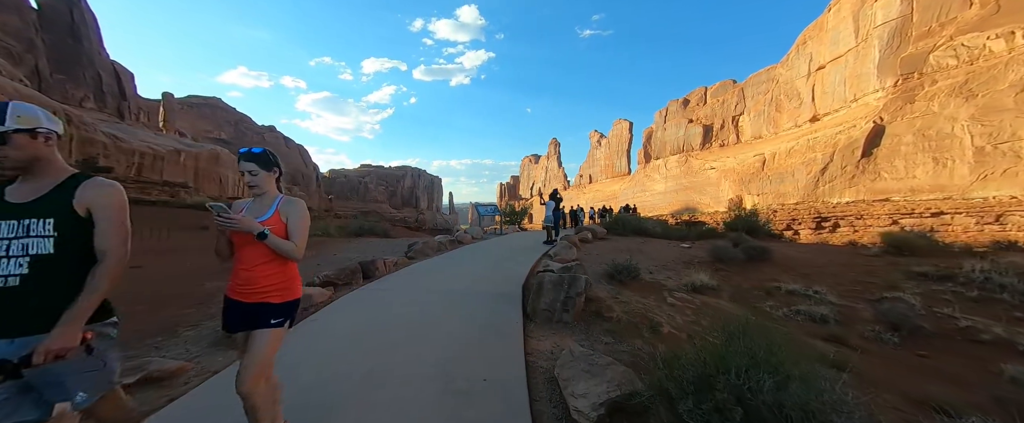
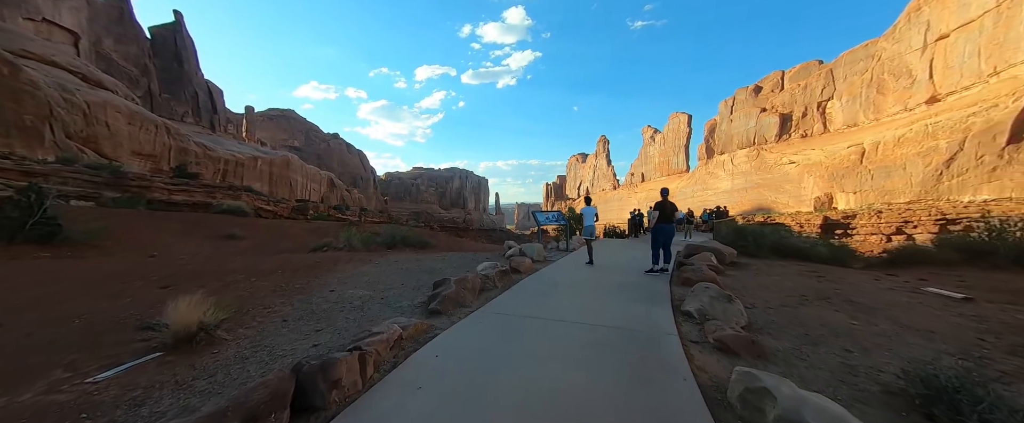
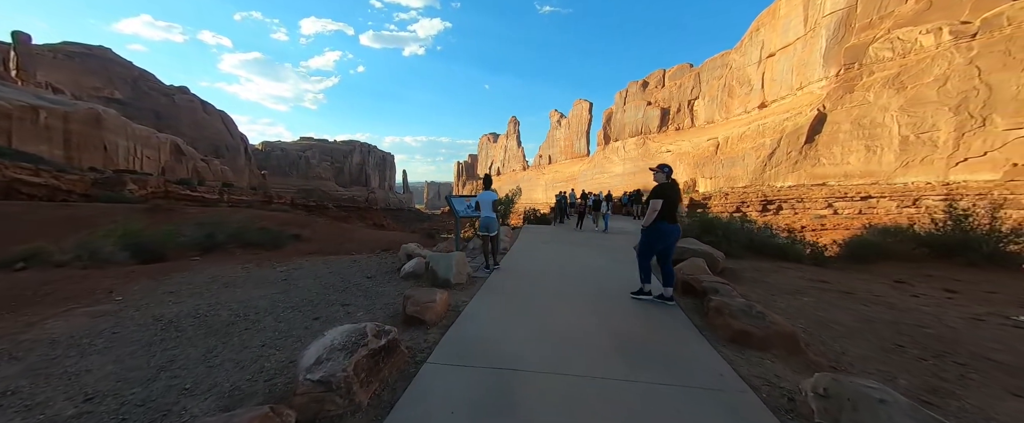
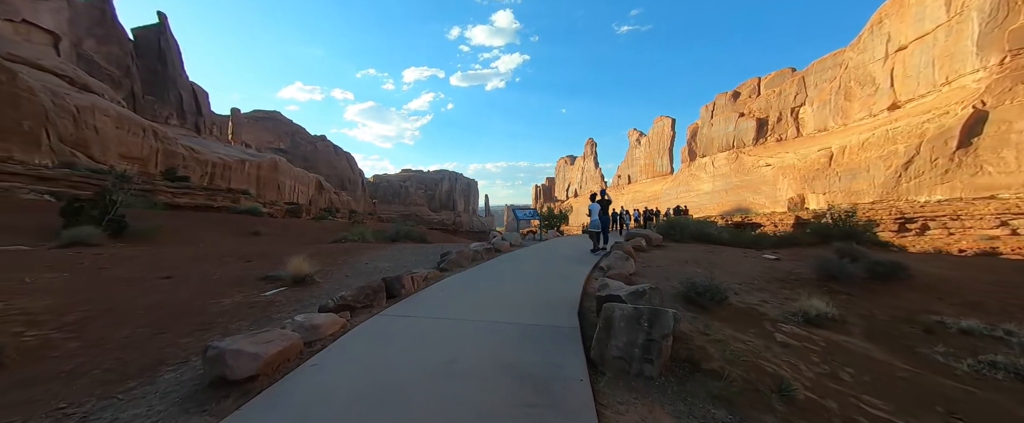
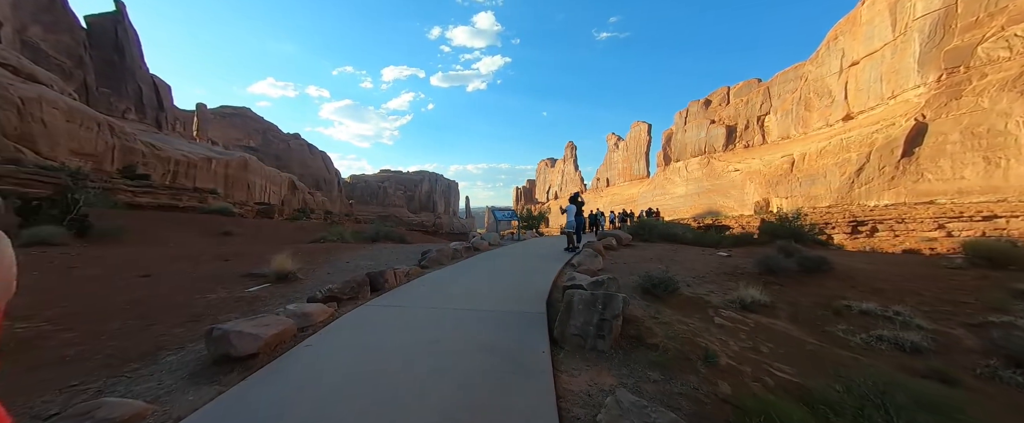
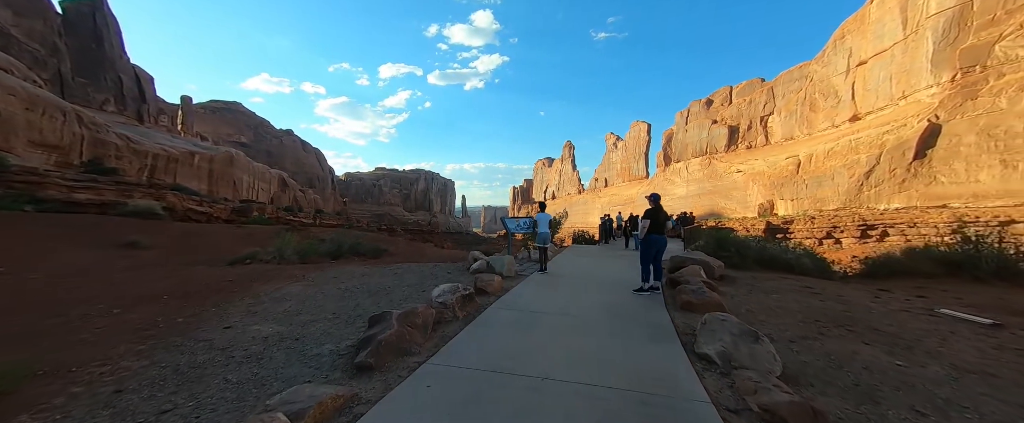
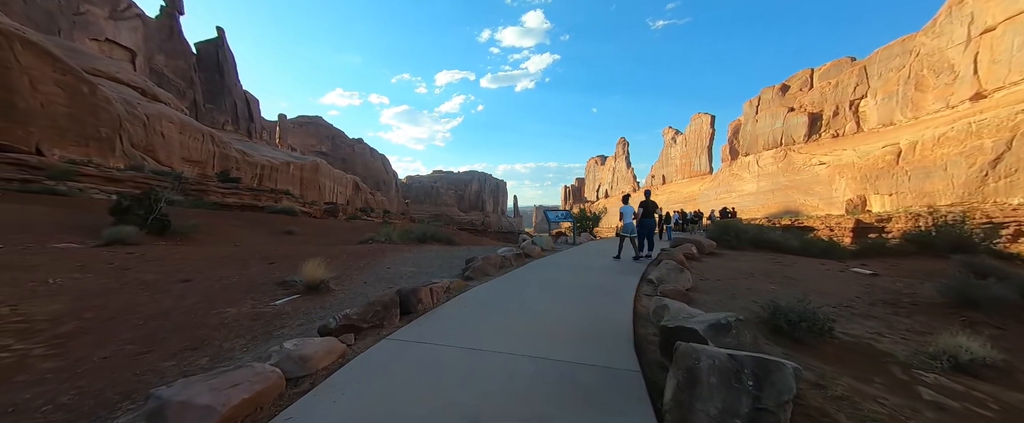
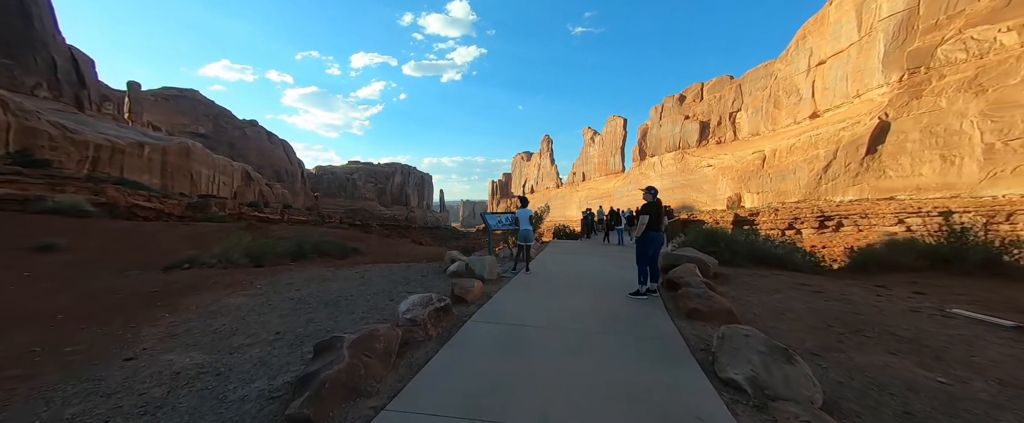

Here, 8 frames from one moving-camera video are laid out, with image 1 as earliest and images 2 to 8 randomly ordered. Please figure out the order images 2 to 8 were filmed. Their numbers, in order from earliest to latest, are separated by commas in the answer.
5, 4, 7, 2, 6, 8, 3
